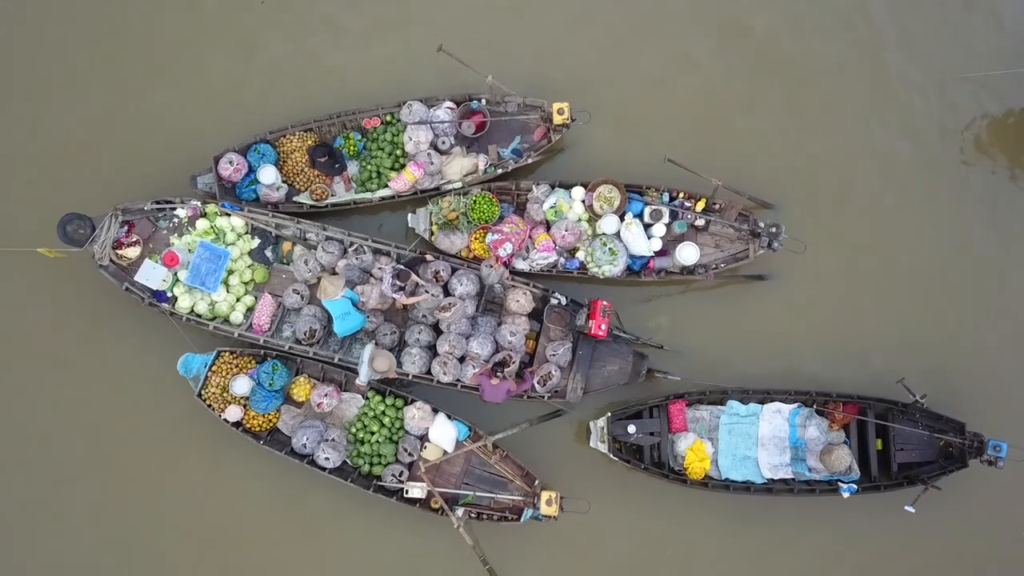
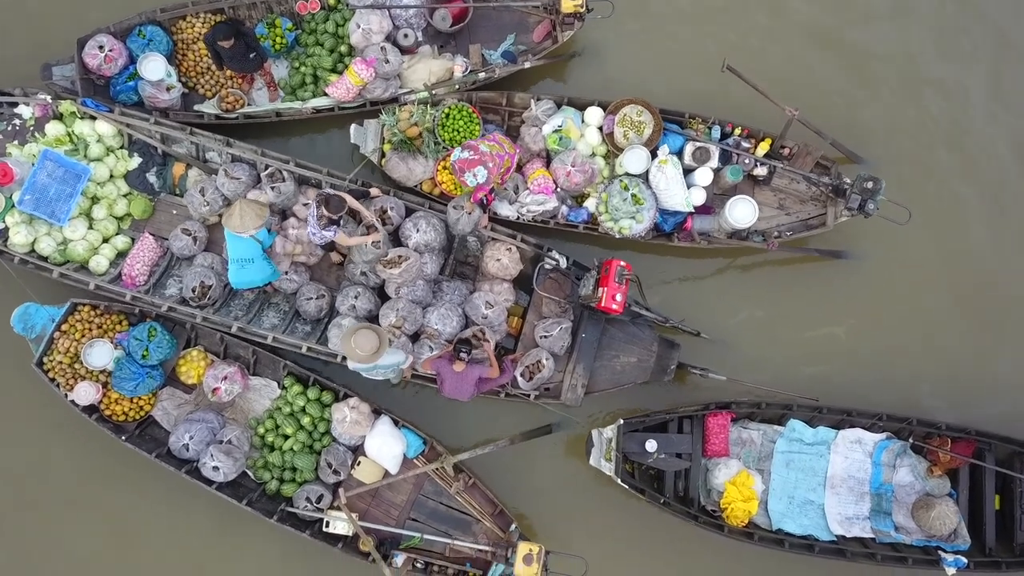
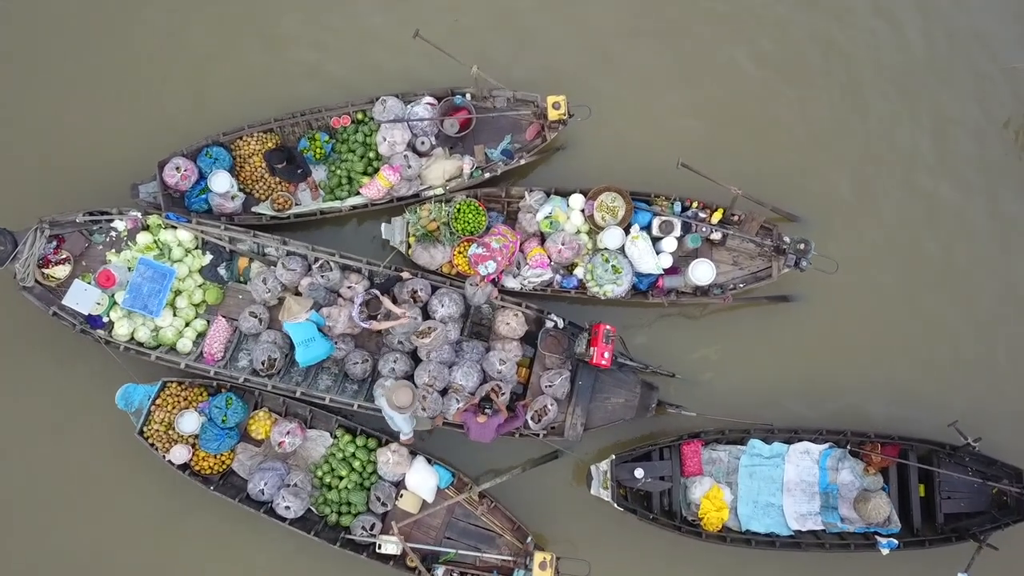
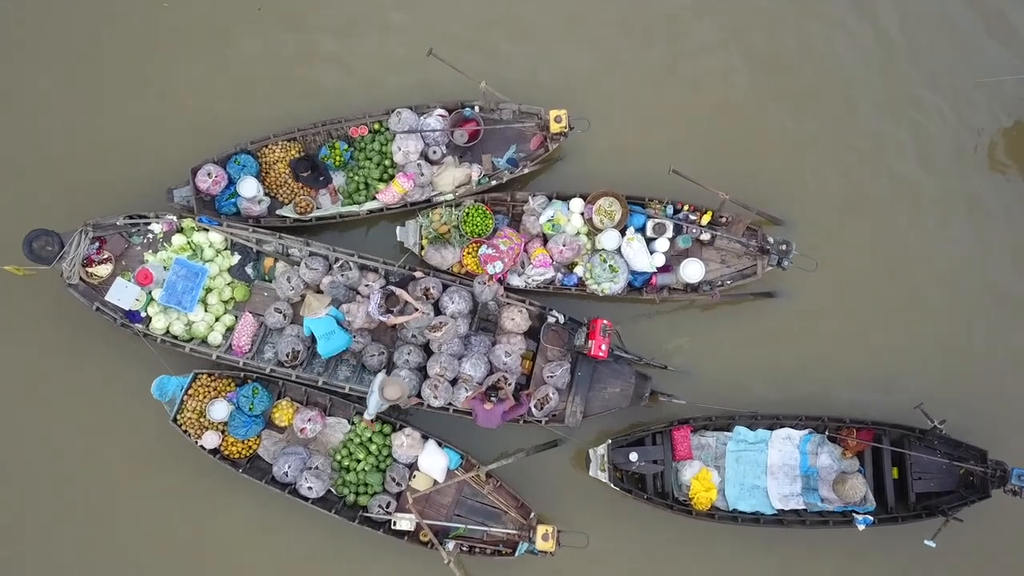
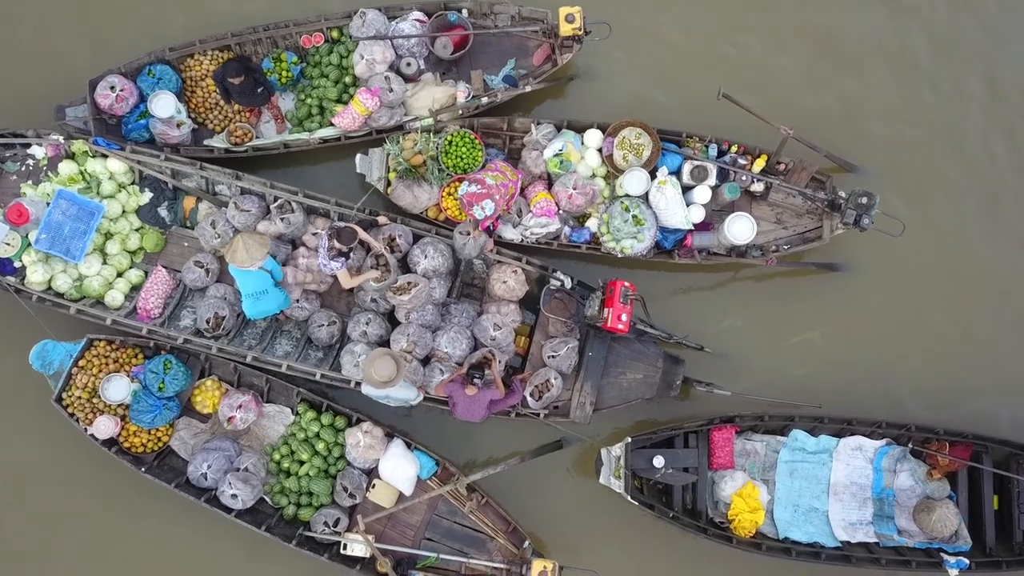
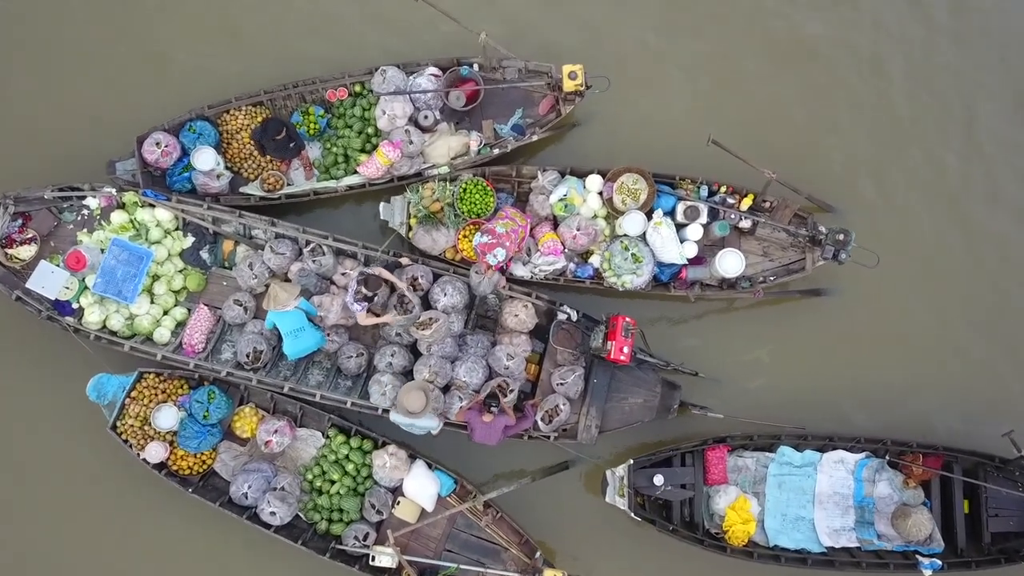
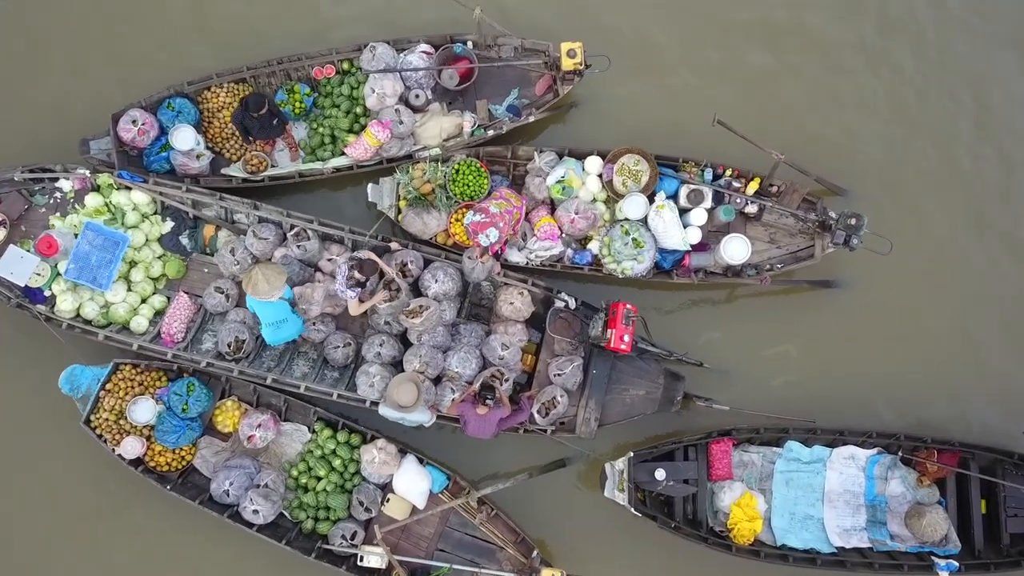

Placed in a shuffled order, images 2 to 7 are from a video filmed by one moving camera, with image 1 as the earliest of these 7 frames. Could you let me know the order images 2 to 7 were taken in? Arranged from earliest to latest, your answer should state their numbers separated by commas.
4, 3, 6, 7, 5, 2
